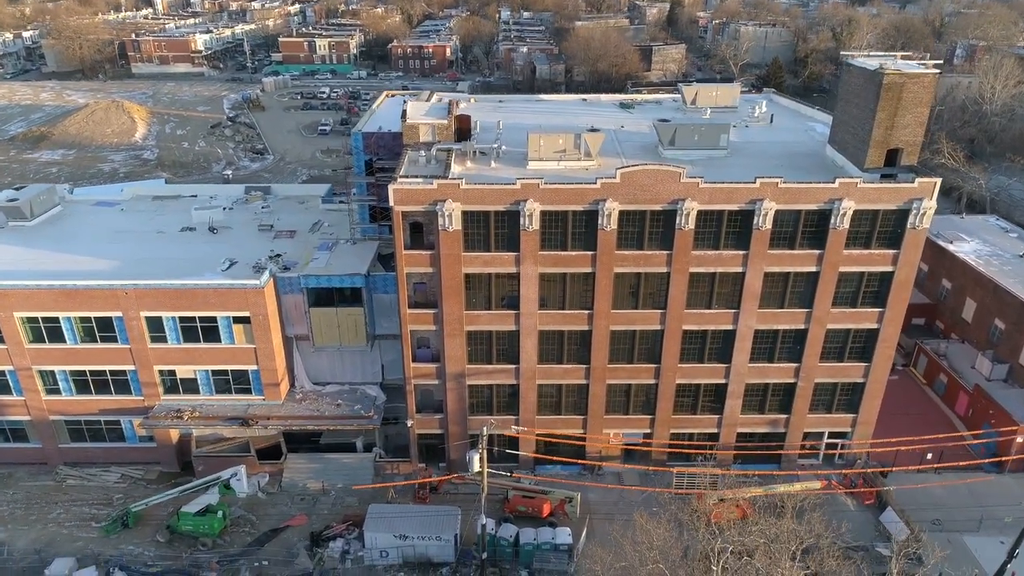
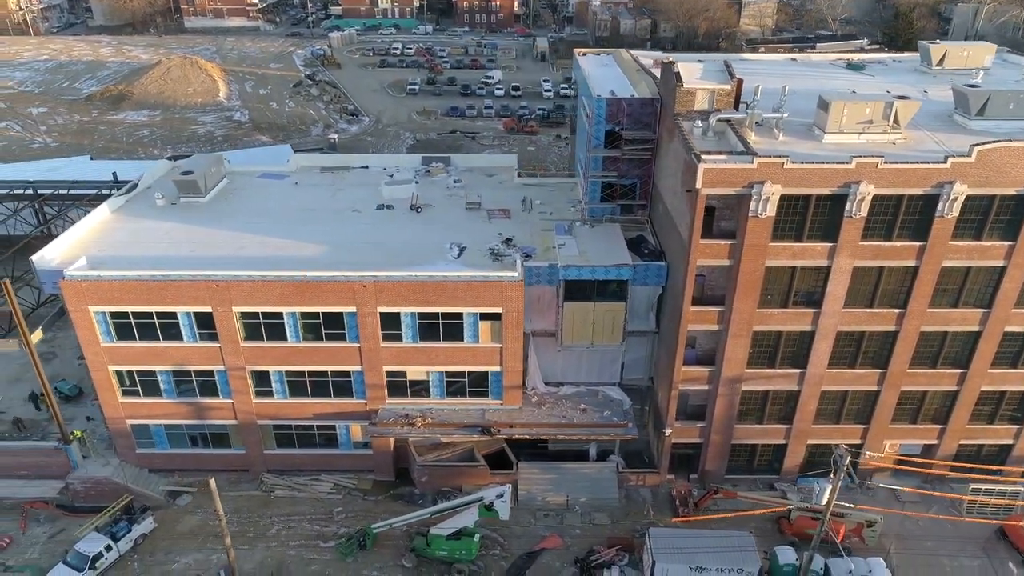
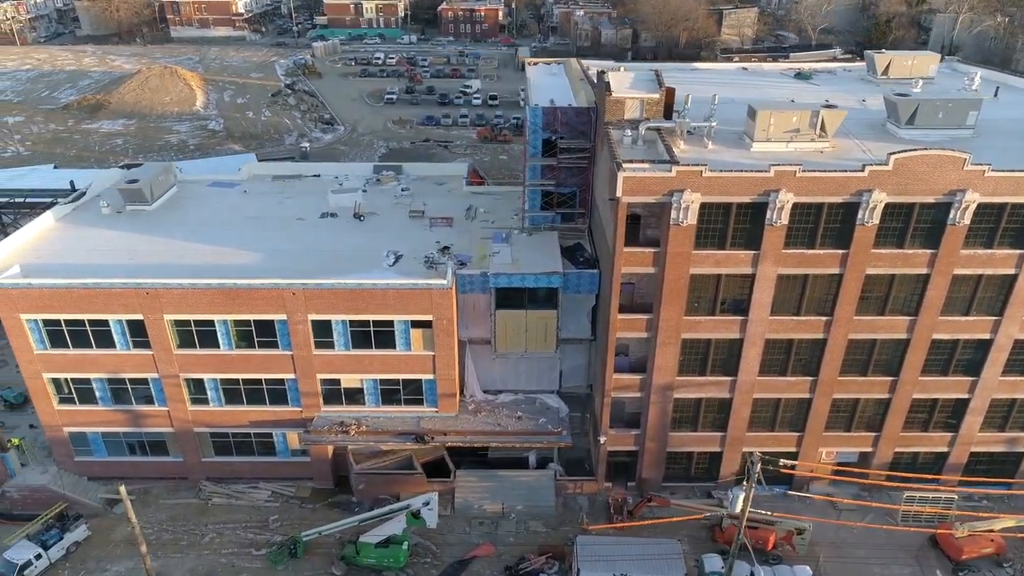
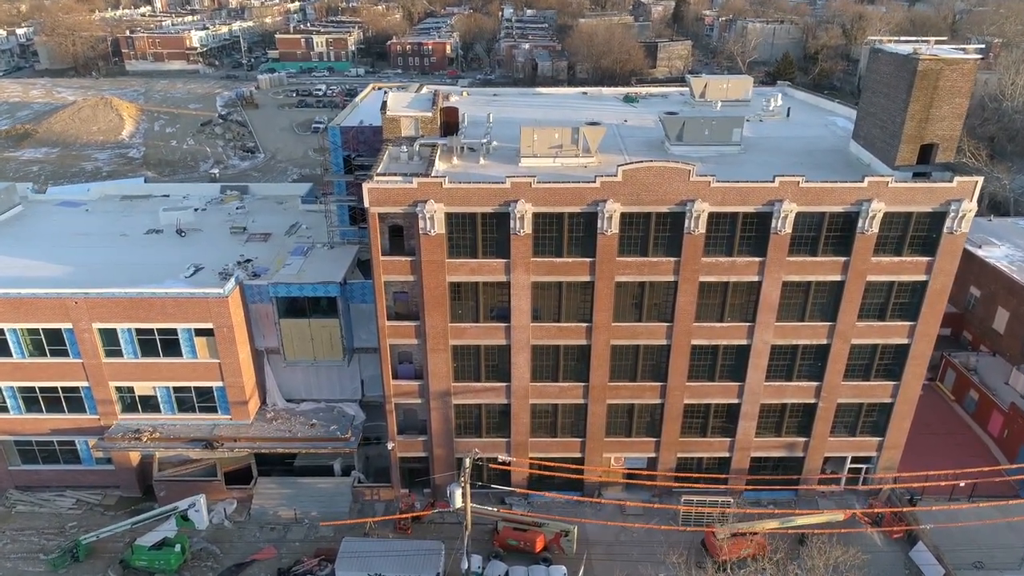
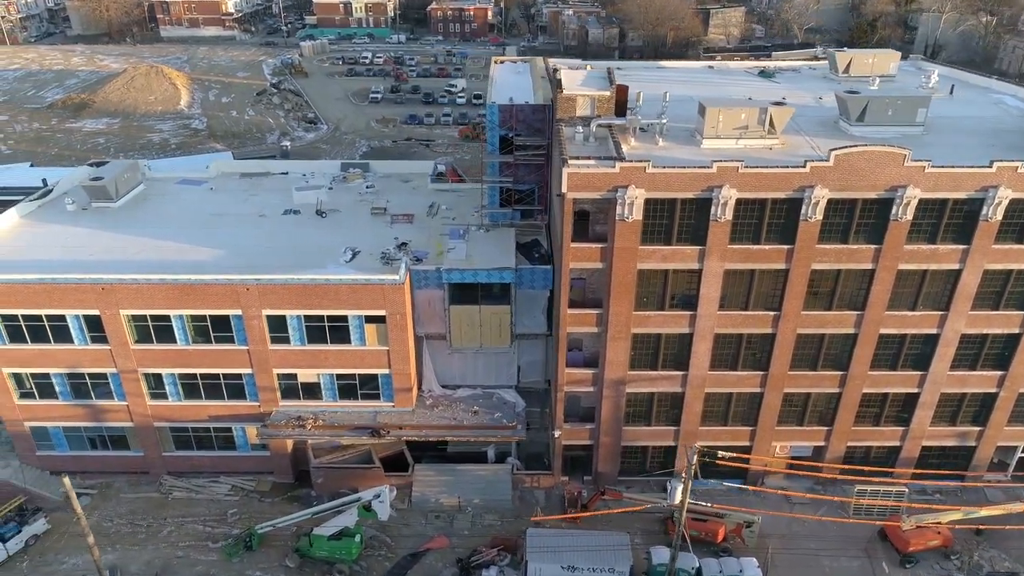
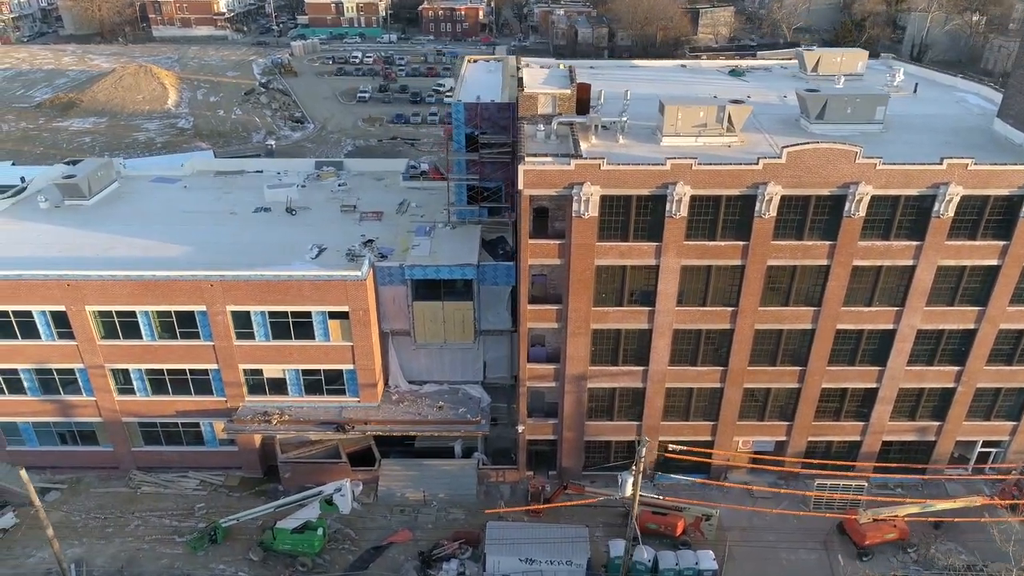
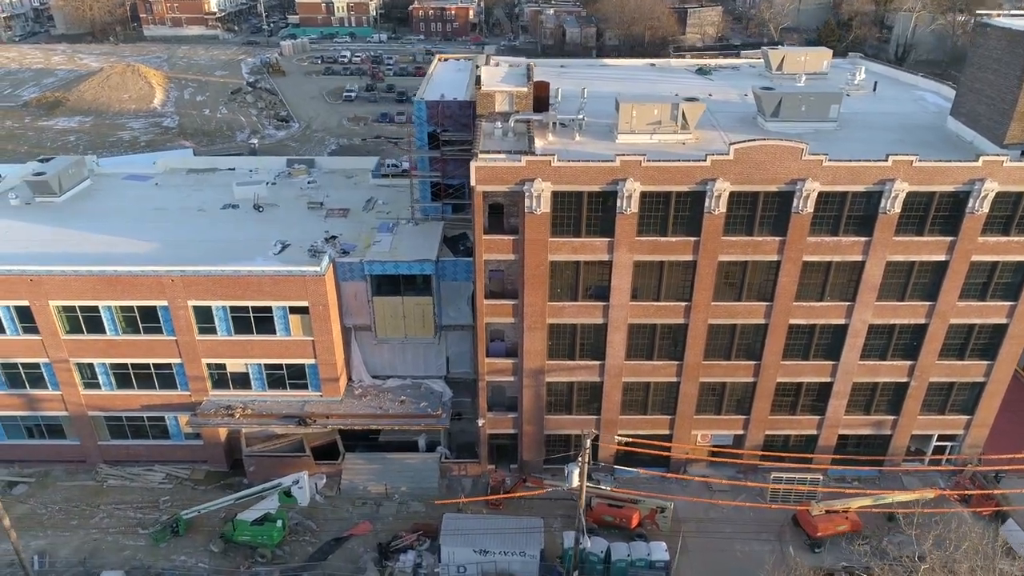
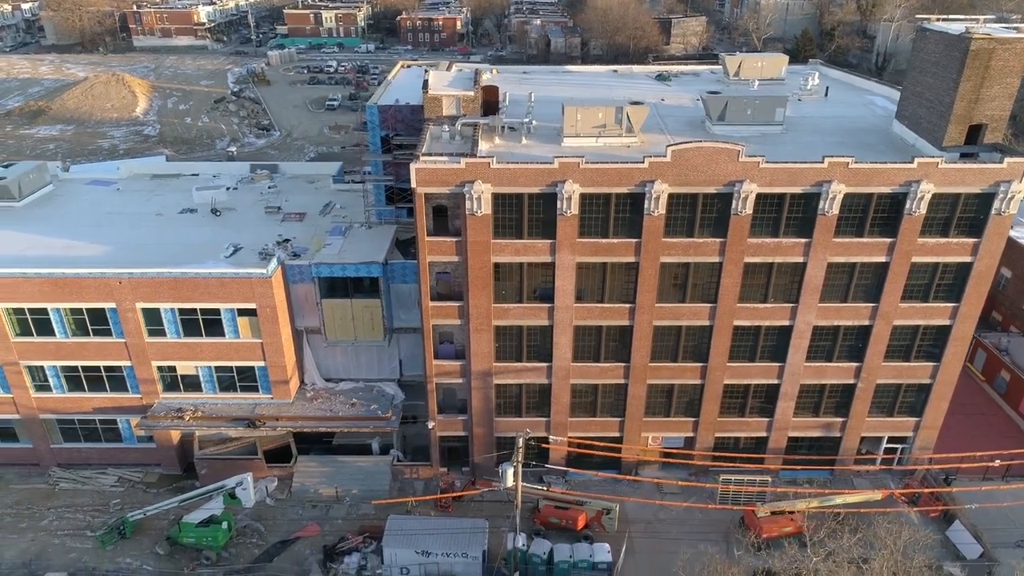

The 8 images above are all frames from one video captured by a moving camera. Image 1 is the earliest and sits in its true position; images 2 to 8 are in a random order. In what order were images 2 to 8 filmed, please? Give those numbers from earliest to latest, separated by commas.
4, 8, 7, 6, 5, 3, 2
